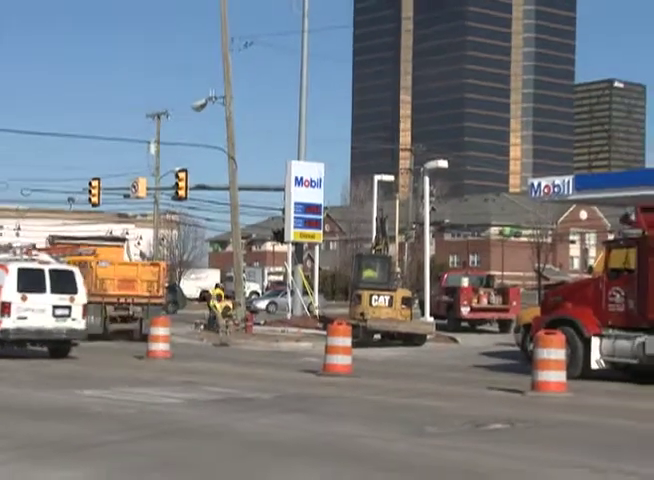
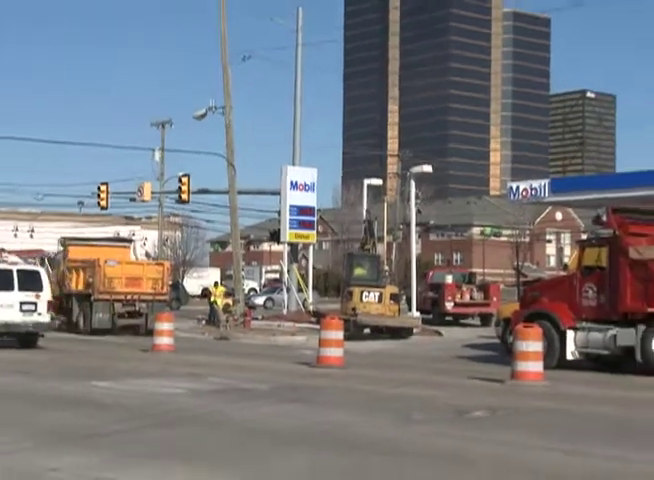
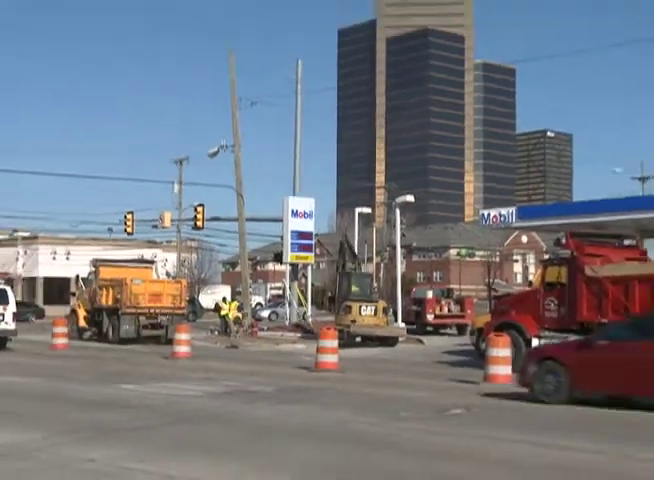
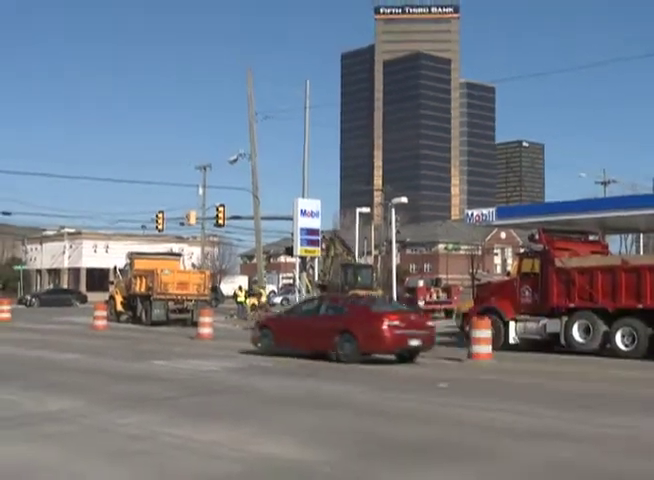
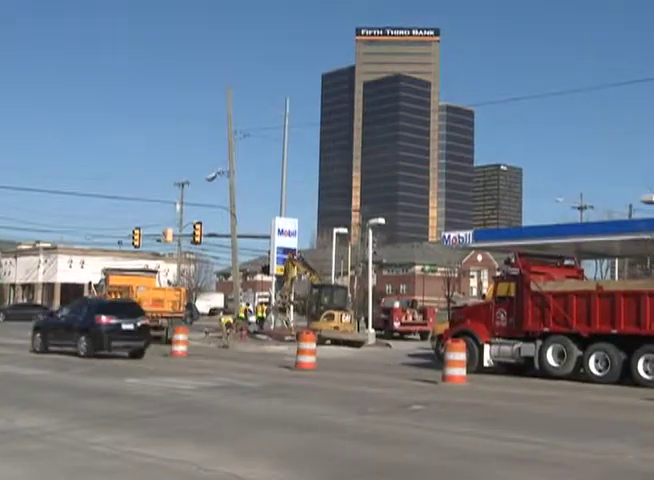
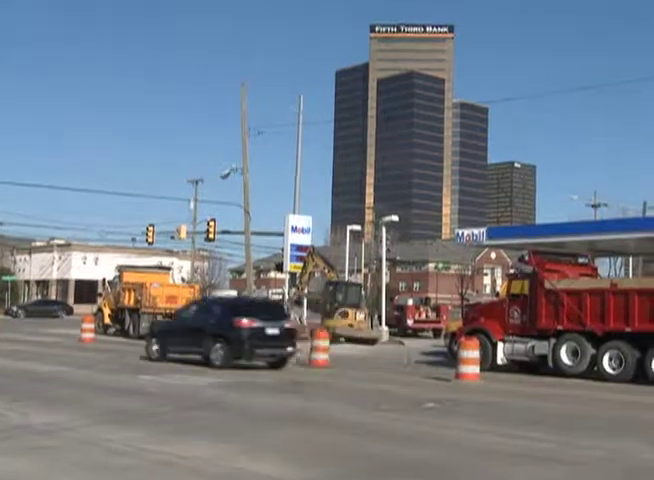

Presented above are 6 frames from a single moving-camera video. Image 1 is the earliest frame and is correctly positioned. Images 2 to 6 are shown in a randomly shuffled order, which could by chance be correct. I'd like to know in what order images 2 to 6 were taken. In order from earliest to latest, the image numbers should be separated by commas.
2, 3, 4, 6, 5
